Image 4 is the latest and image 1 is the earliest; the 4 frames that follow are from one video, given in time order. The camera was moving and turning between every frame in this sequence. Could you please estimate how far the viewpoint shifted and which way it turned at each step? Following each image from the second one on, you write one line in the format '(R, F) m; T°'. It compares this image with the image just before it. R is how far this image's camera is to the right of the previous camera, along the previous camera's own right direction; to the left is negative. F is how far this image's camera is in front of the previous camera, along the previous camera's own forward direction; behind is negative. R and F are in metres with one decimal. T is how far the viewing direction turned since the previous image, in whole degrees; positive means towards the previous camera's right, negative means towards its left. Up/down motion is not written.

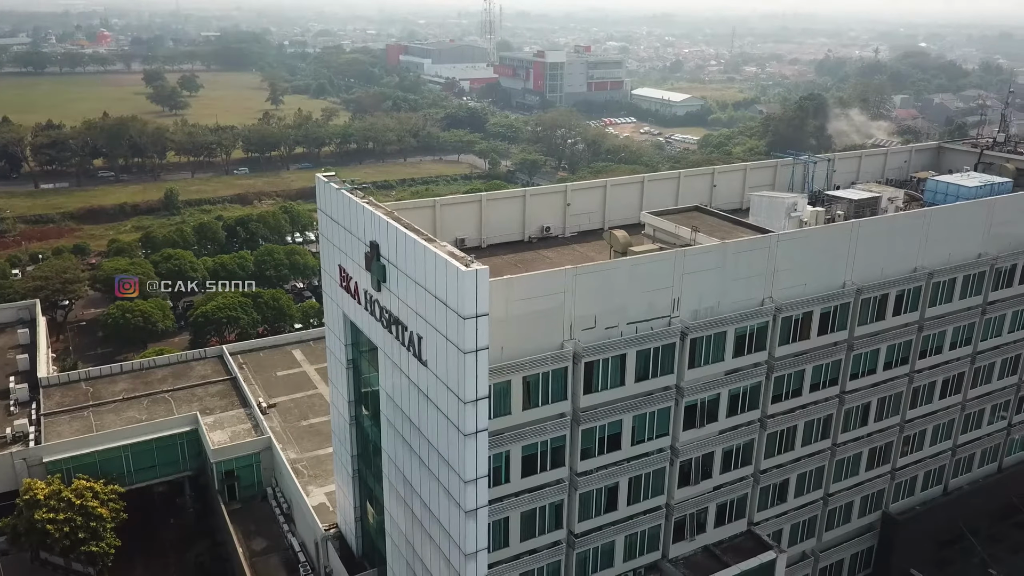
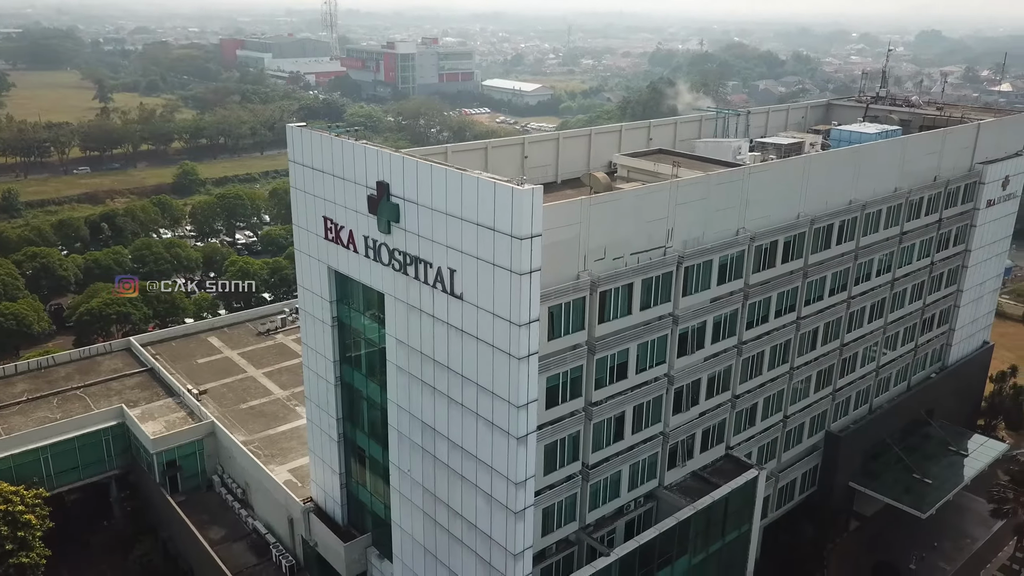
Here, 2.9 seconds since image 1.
(-4.9, +0.4) m; +11°
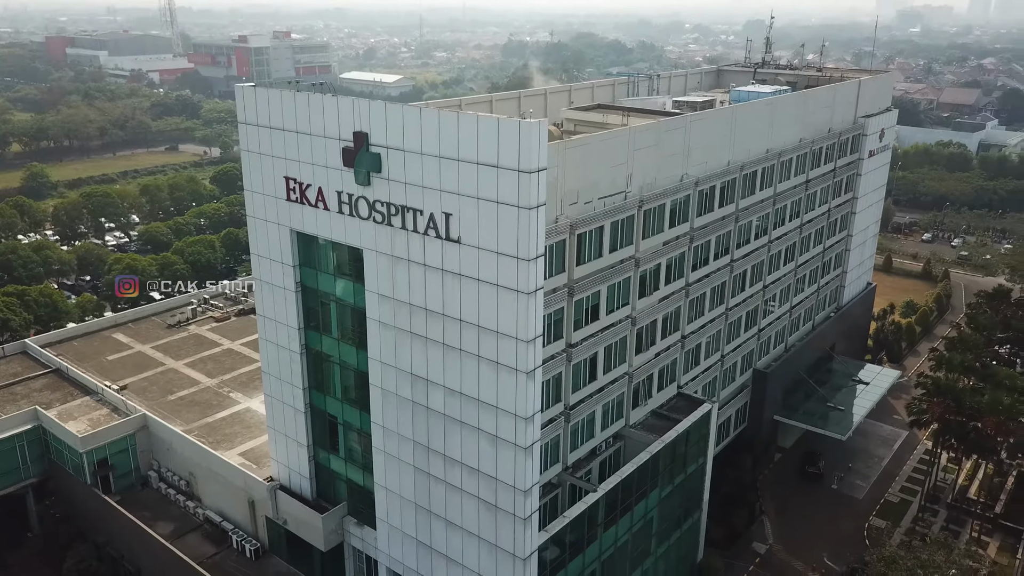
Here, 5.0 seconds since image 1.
(-3.6, 0.0) m; +10°
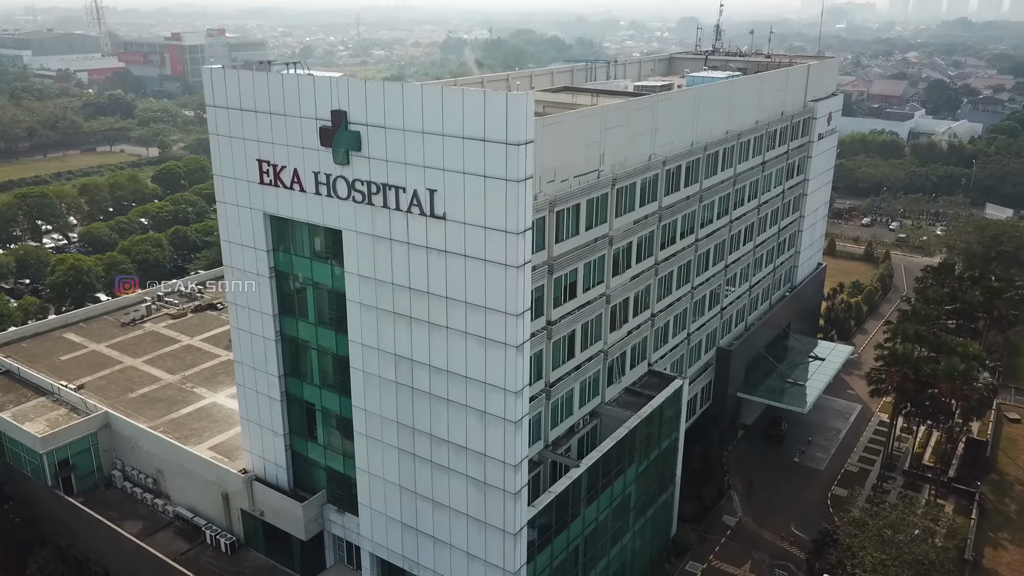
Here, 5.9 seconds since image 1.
(-1.1, 0.0) m; +4°
